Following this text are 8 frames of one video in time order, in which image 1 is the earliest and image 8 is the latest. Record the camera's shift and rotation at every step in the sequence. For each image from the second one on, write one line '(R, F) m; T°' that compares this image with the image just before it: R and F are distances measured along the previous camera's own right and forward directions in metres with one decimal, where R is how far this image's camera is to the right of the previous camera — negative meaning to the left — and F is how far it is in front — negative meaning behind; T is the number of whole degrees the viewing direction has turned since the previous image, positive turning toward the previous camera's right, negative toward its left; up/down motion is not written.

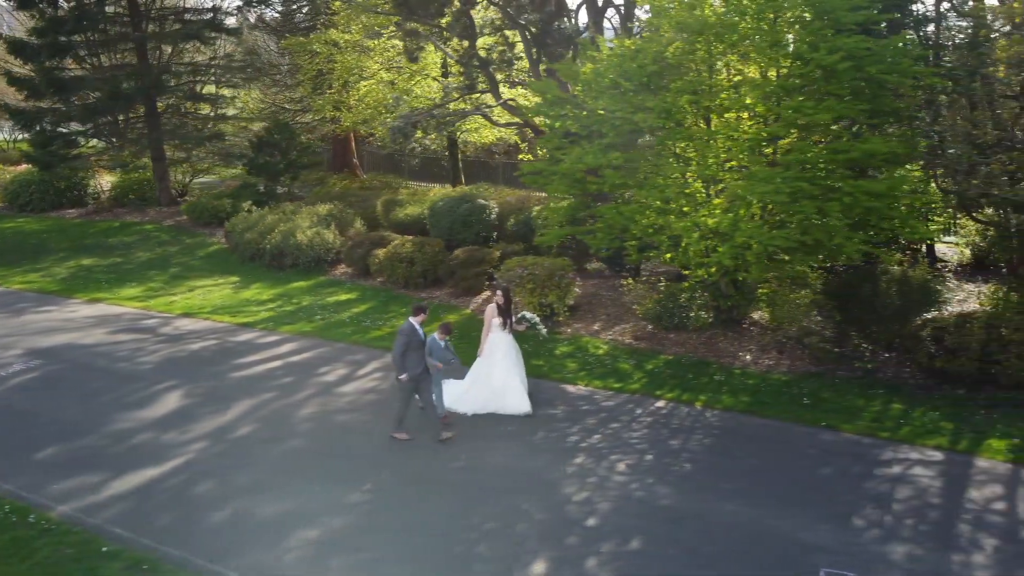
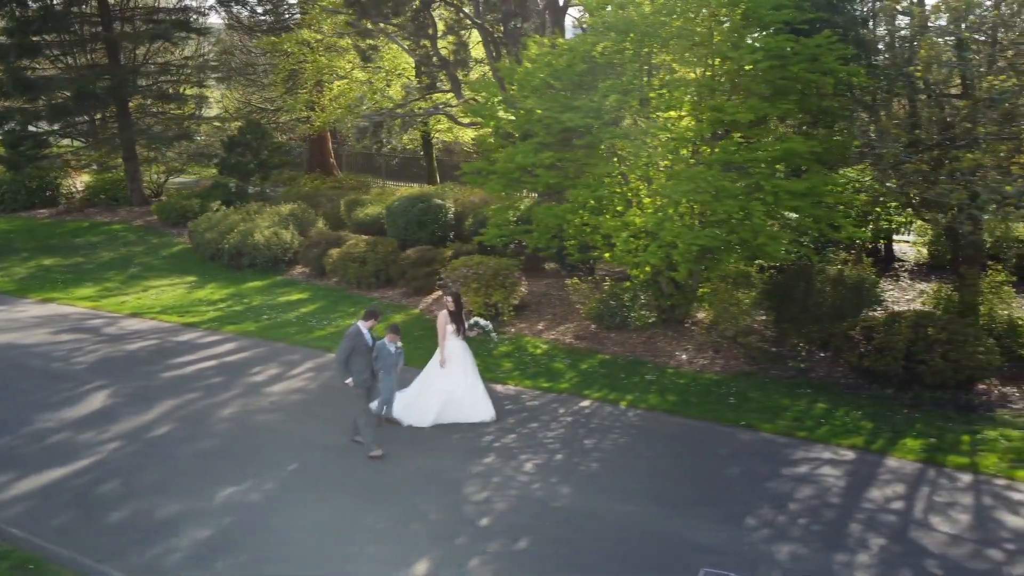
(+1.0, 0.0) m; 0°
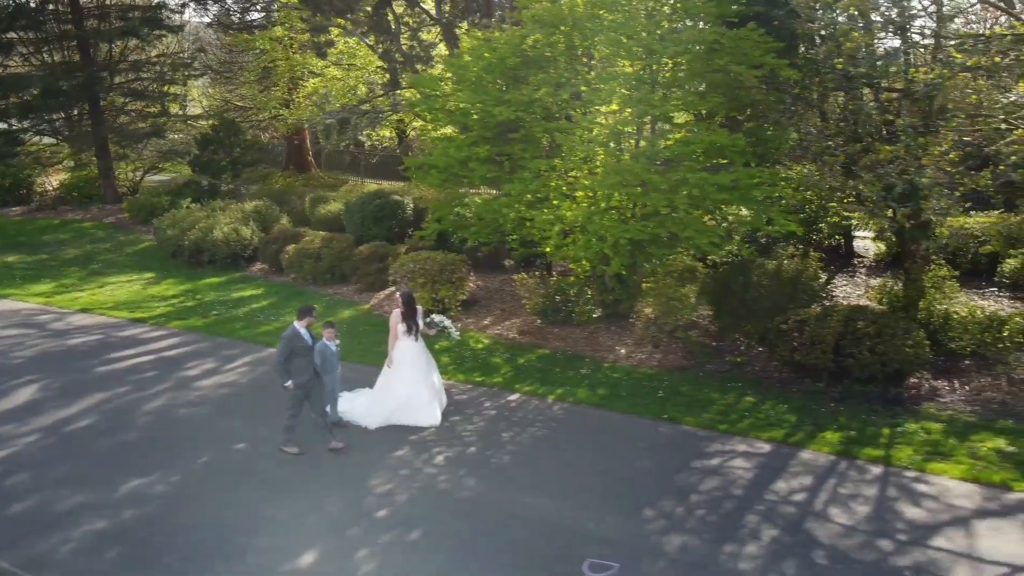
(+1.0, 0.0) m; 0°
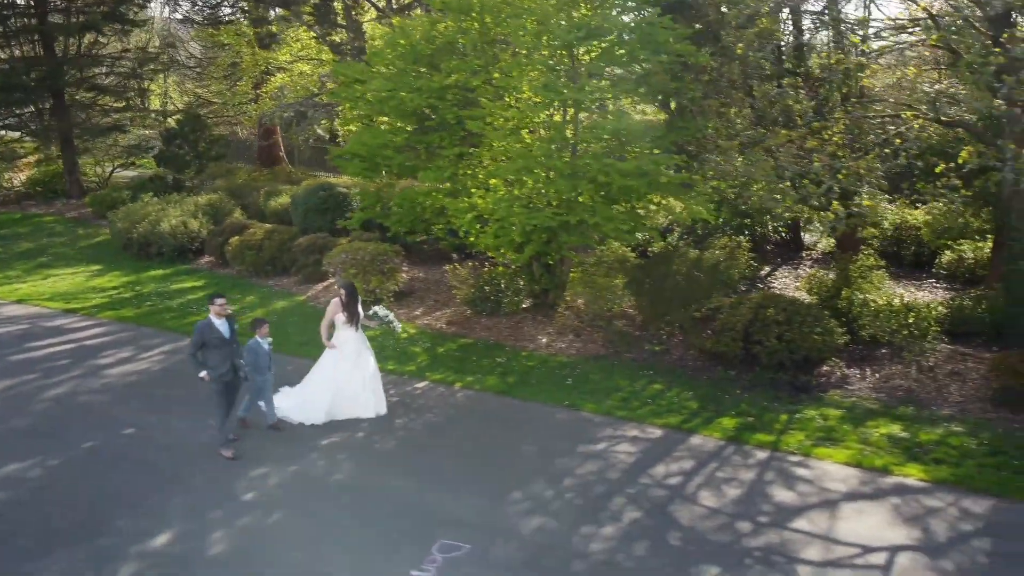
(+1.2, 0.0) m; 0°
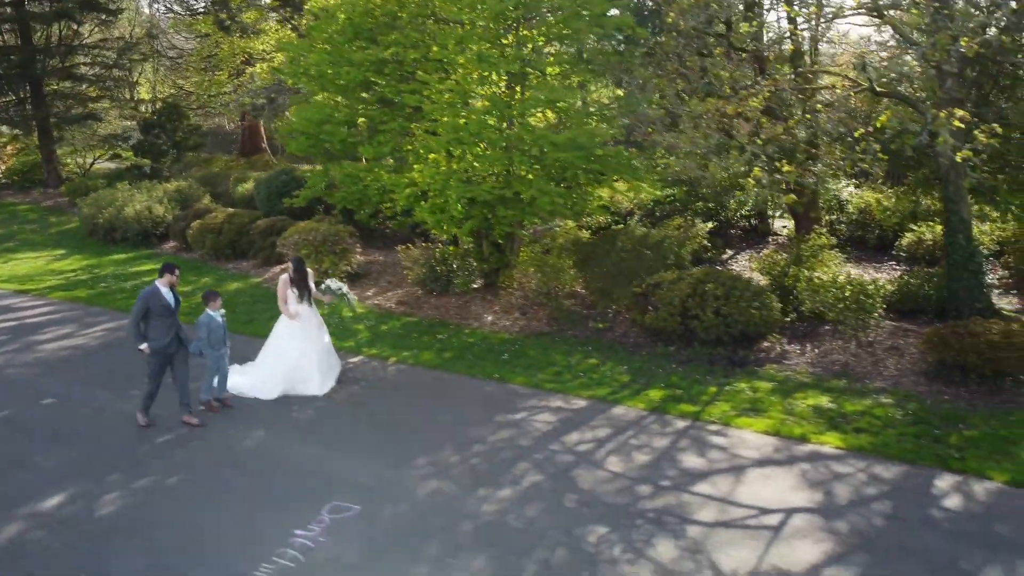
(+0.9, +0.1) m; 0°
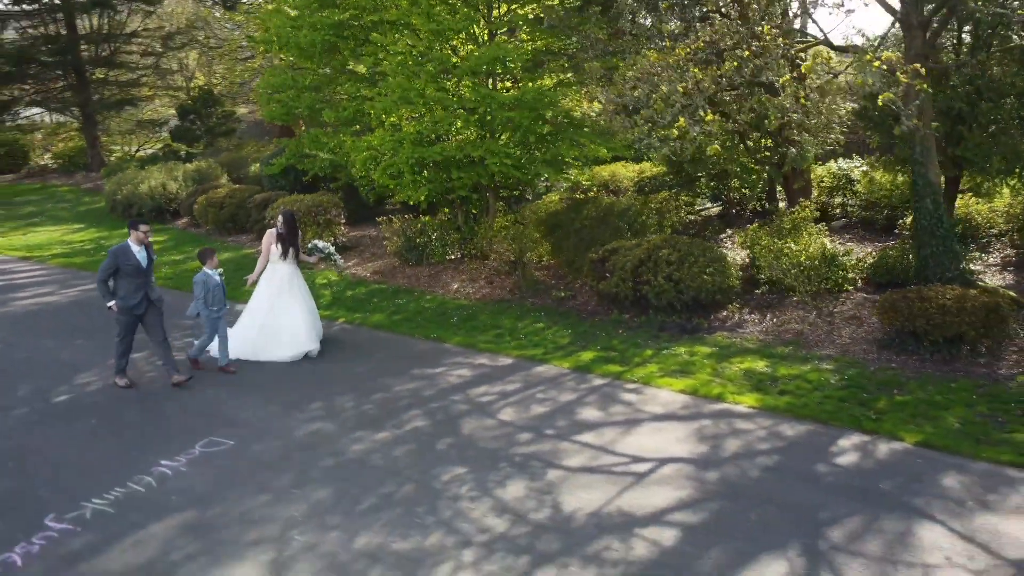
(+1.5, +0.2) m; -5°
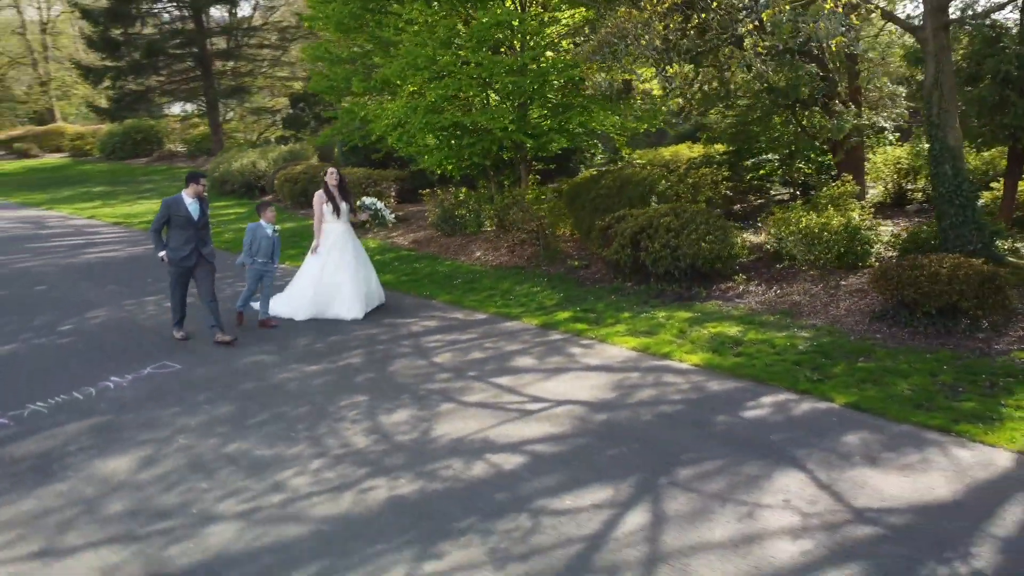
(+1.8, 0.0) m; -10°
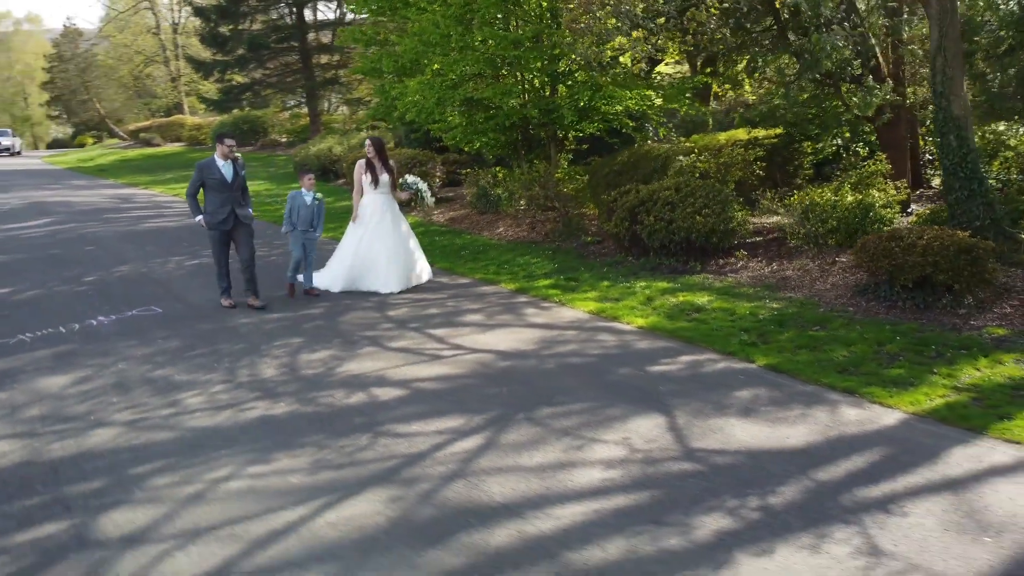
(+1.6, -0.1) m; -8°
